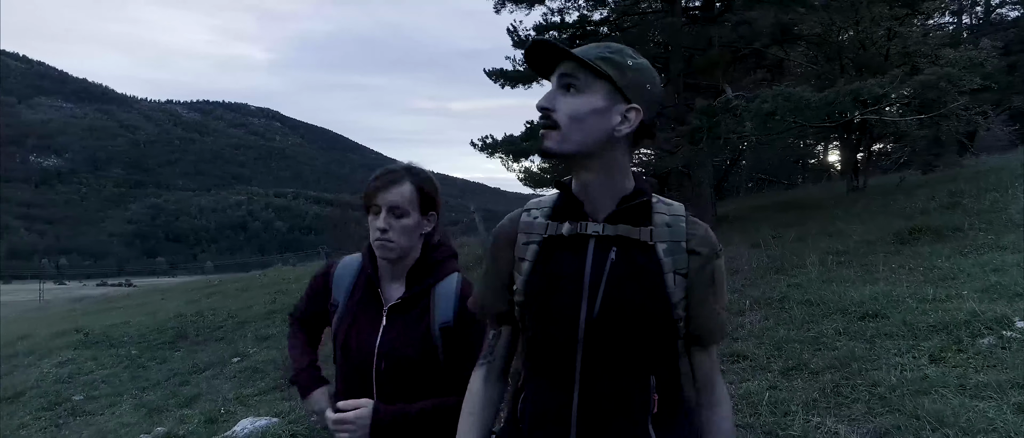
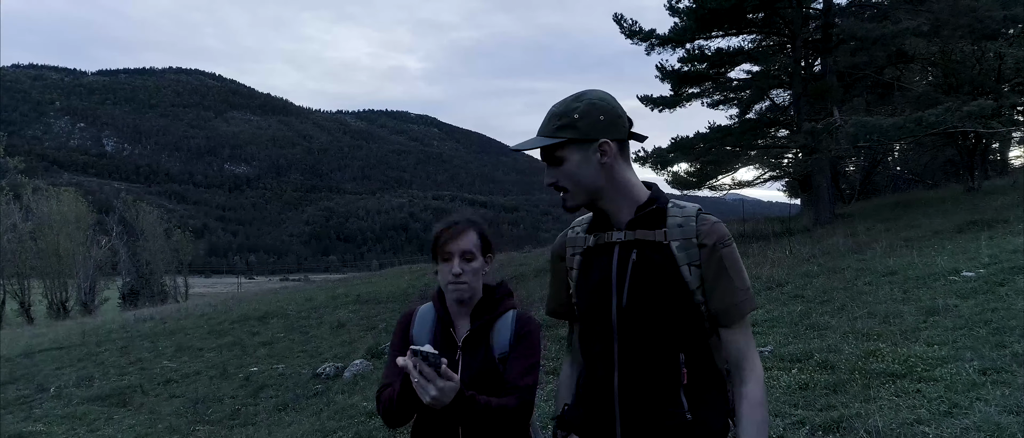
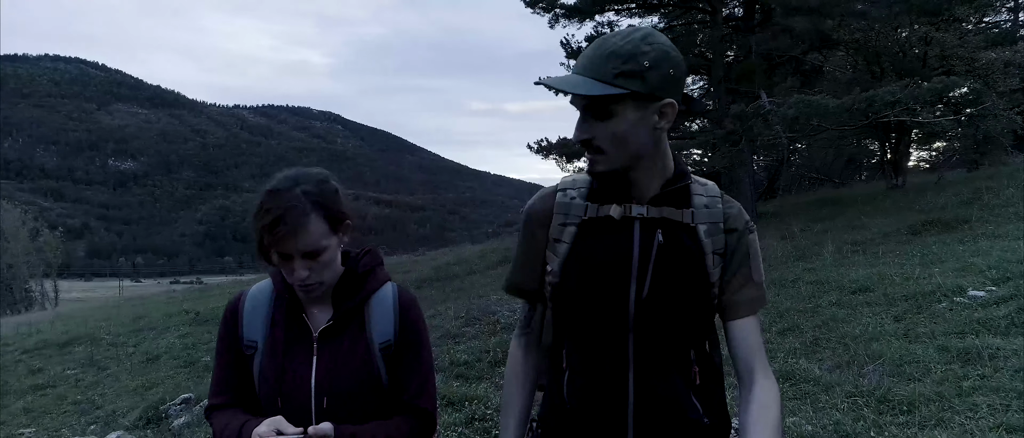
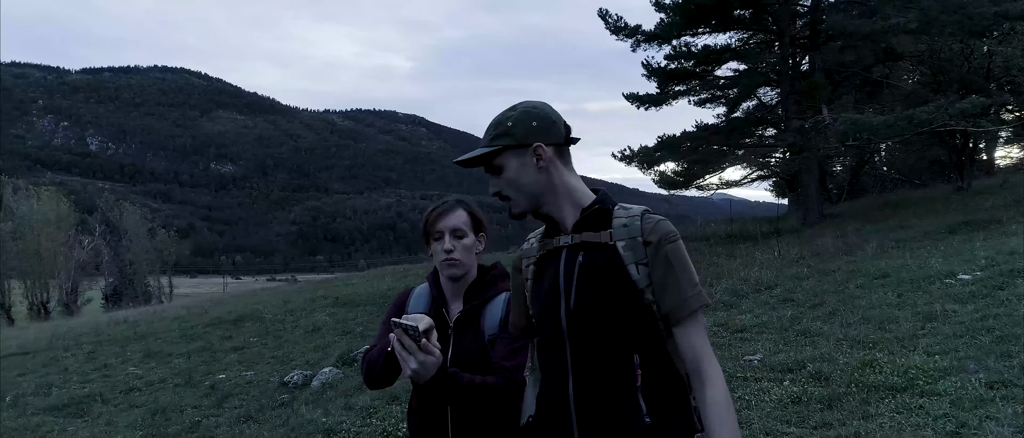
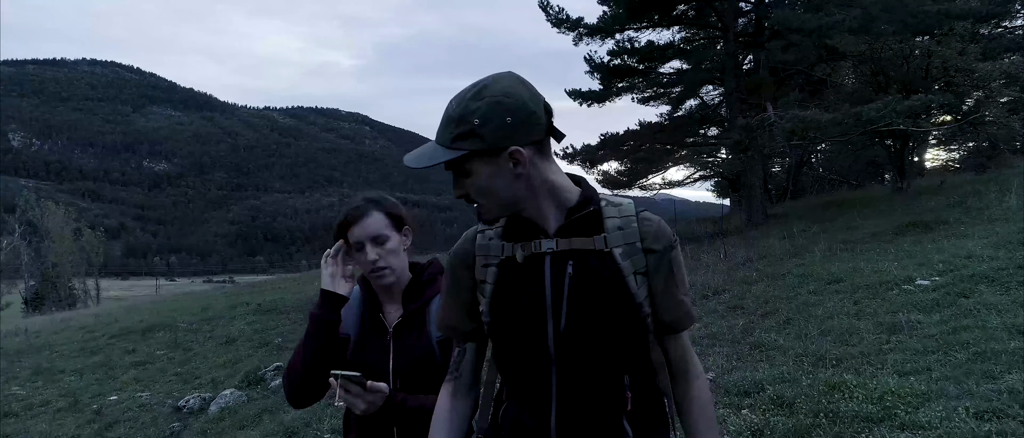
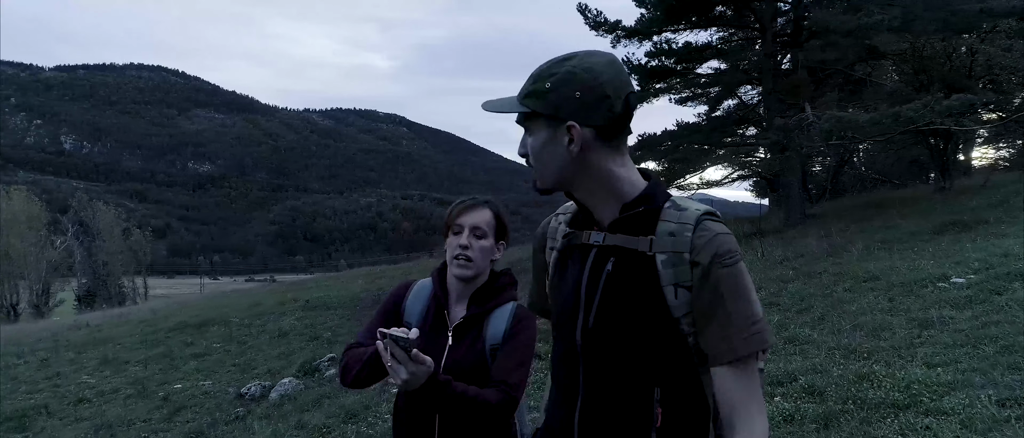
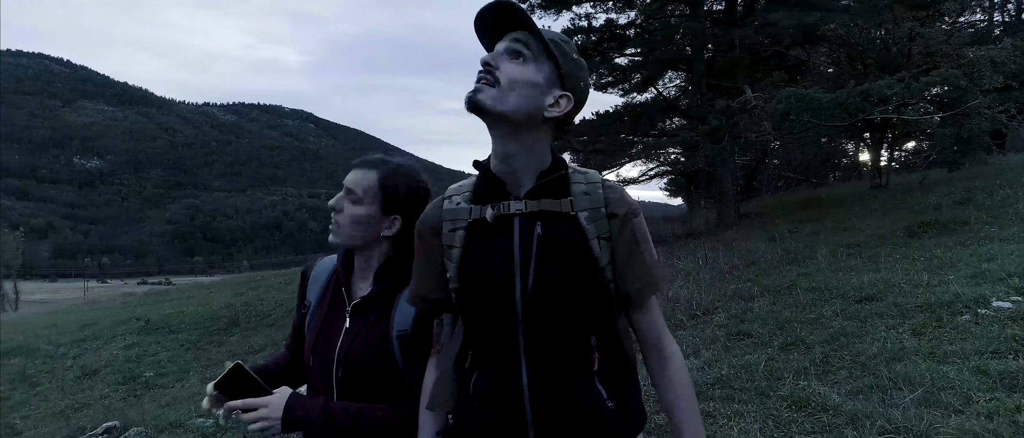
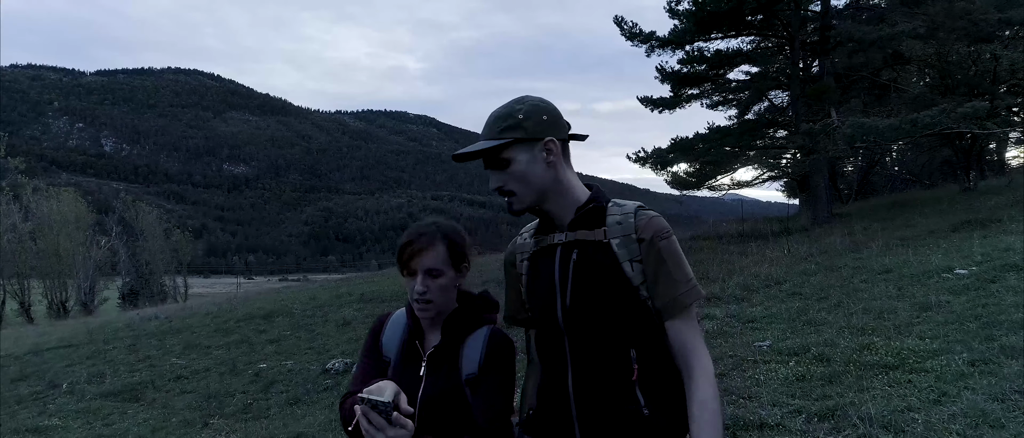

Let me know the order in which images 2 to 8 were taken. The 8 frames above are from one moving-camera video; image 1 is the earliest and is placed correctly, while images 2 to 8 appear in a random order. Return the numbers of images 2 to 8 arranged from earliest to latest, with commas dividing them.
7, 3, 5, 6, 4, 2, 8
